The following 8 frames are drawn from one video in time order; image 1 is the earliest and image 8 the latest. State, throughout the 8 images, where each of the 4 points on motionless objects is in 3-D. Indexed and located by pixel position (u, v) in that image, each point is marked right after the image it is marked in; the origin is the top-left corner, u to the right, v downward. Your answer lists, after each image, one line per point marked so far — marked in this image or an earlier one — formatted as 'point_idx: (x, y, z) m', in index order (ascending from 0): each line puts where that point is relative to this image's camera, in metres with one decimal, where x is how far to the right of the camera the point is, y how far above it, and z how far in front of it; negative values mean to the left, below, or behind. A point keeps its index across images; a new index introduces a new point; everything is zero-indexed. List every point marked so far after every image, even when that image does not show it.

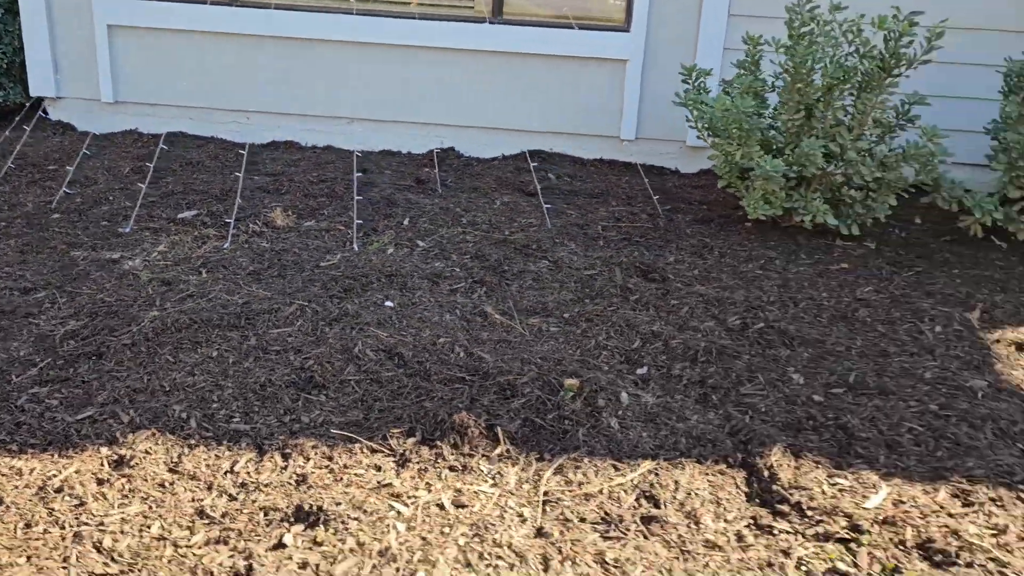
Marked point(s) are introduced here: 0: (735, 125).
0: (+1.0, +0.7, +3.5) m
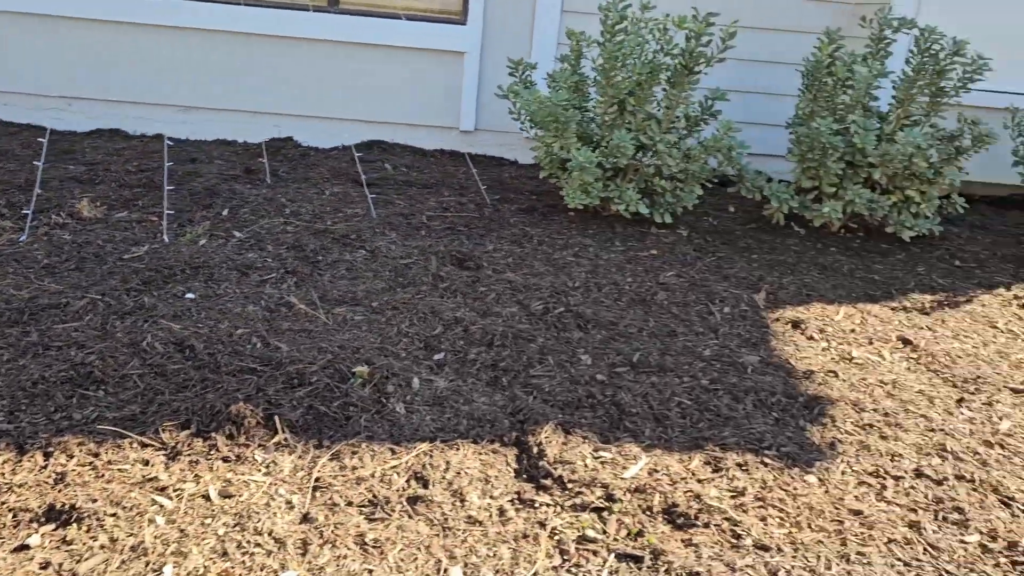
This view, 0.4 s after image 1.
0: (+0.2, +0.8, +3.6) m
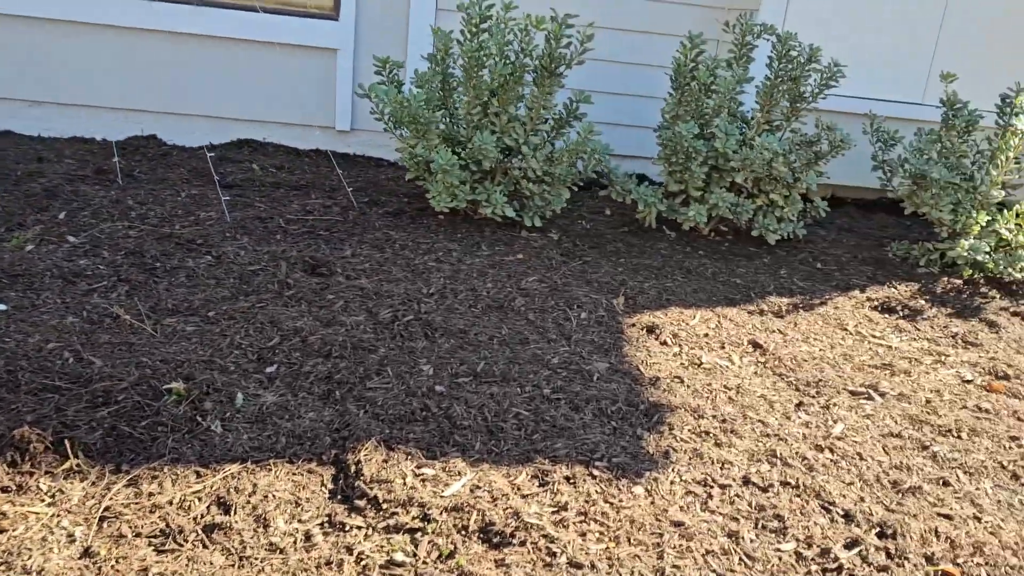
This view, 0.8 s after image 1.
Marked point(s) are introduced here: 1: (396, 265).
0: (-0.4, +0.7, +3.5) m
1: (-0.5, +0.1, +3.3) m
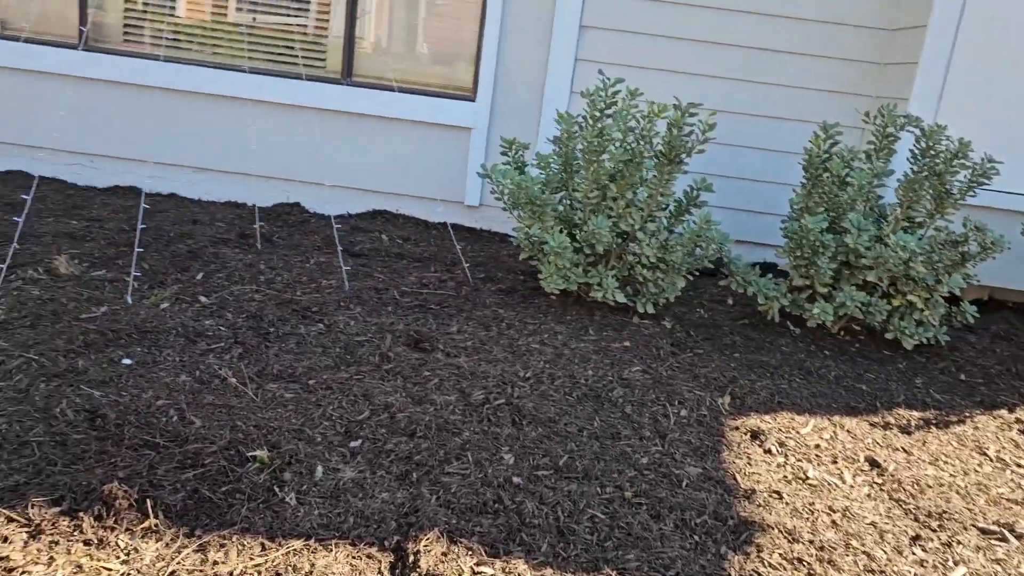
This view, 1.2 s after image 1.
0: (+0.1, +0.4, +3.5) m
1: (-0.1, -0.2, +3.2) m
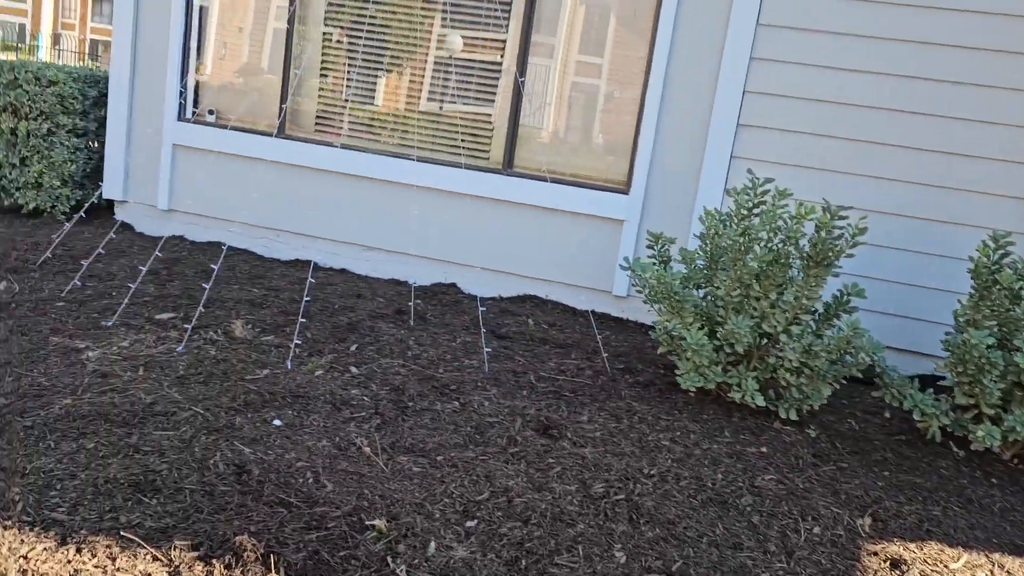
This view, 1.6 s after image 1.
0: (+0.7, 0.0, +3.5) m
1: (+0.5, -0.6, +3.2) m
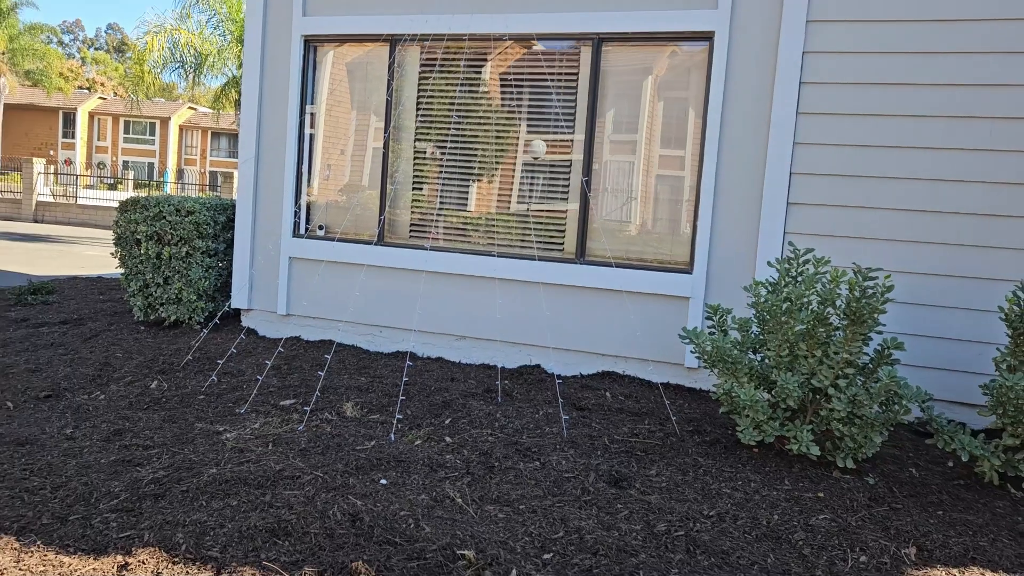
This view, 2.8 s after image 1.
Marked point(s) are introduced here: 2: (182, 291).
0: (+1.0, -0.3, +3.9) m
1: (+0.8, -0.9, +3.6) m
2: (-2.6, 0.0, +6.4) m
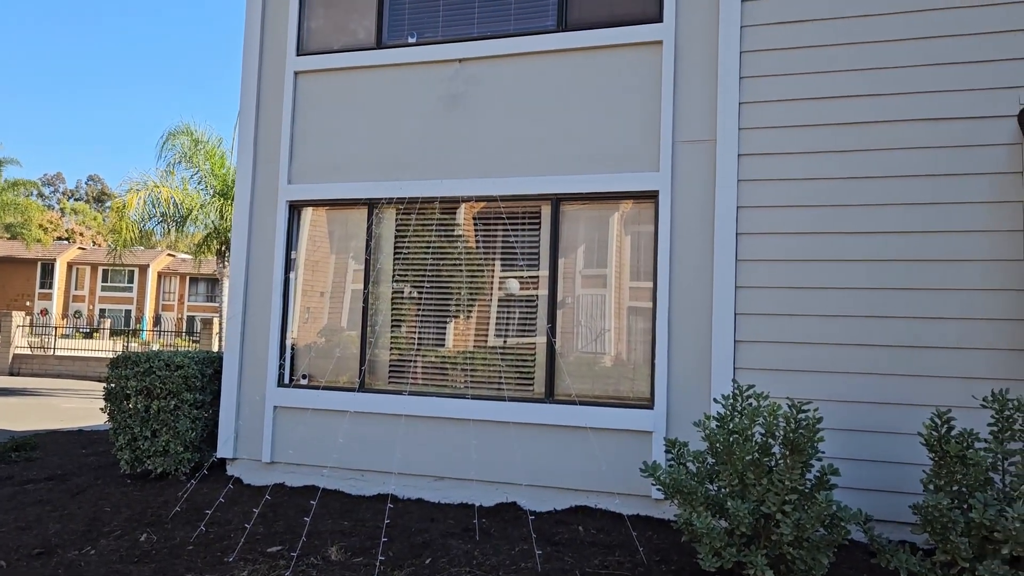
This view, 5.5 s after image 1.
0: (+0.9, -1.1, +4.3) m
1: (+0.7, -1.5, +3.8) m
2: (-2.8, -1.3, +6.7) m
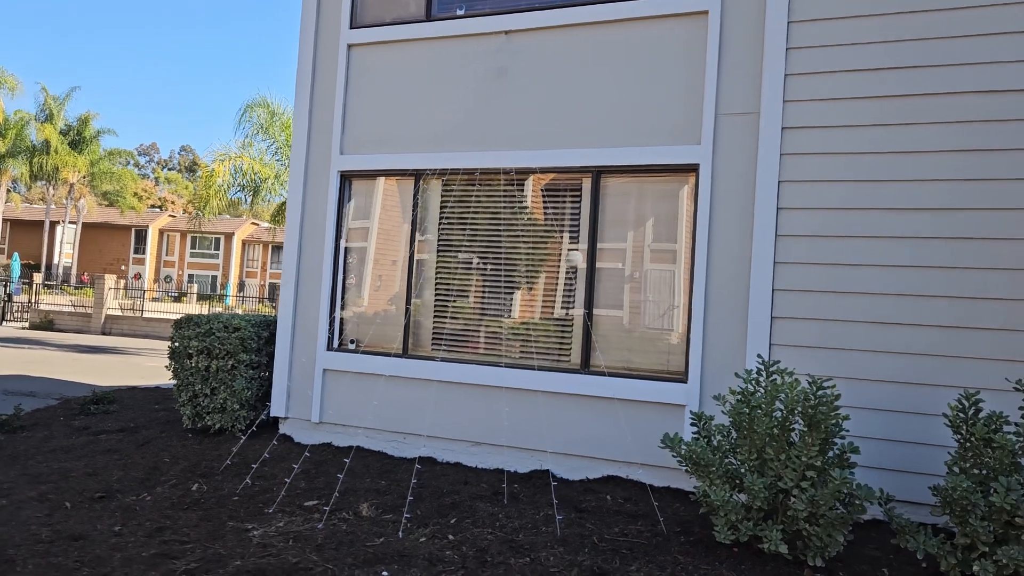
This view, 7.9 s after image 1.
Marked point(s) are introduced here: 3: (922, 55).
0: (+1.0, -0.9, +4.3) m
1: (+0.7, -1.4, +3.9) m
2: (-2.5, -1.0, +7.0) m
3: (+2.6, +1.5, +5.1) m
